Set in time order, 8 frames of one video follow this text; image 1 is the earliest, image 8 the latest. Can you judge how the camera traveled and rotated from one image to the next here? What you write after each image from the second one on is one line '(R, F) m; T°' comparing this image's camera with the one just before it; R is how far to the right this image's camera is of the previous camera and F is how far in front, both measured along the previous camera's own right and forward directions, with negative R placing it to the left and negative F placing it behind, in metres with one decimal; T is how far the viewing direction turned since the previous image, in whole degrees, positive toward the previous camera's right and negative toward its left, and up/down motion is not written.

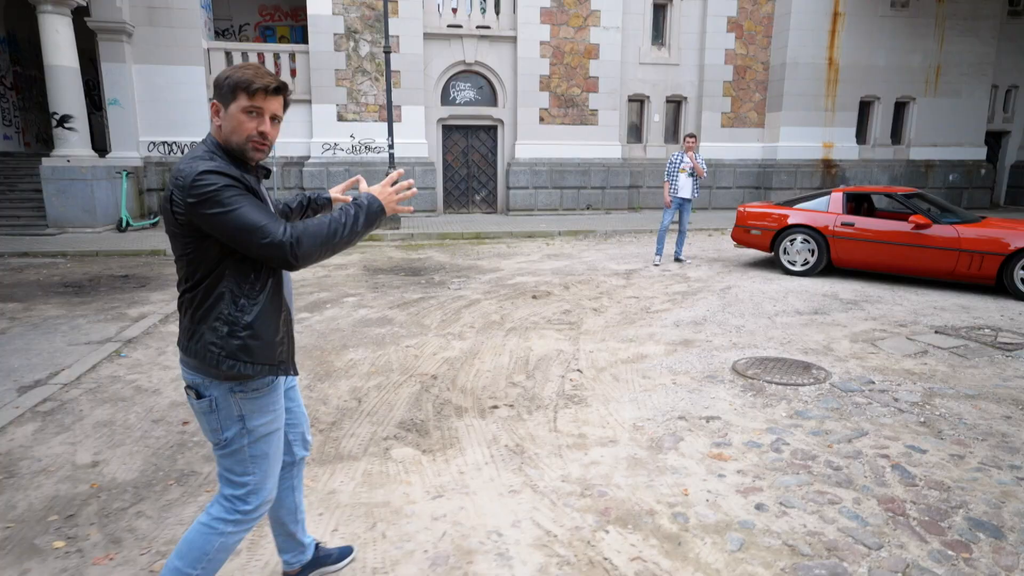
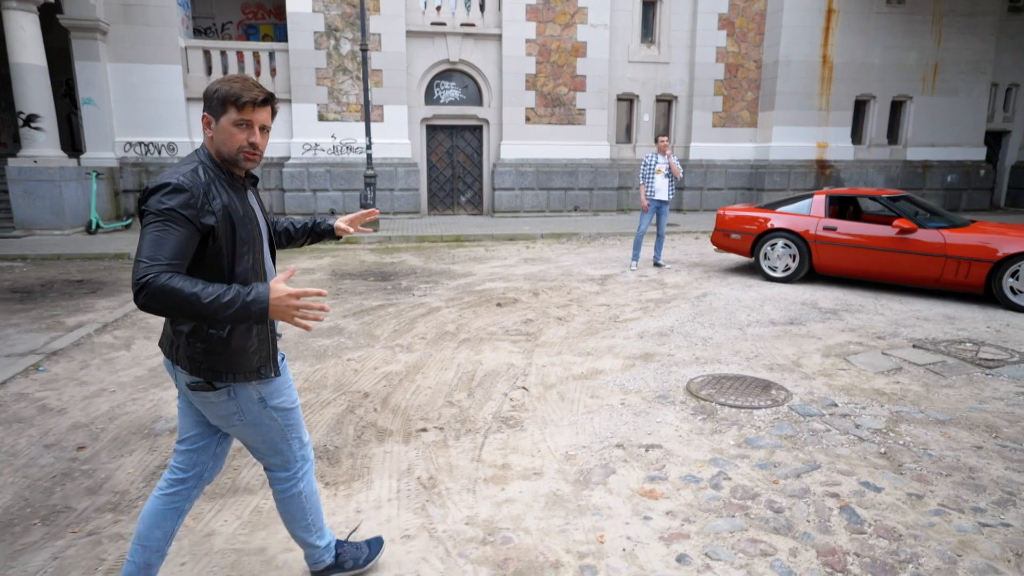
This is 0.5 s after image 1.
(+0.5, +0.4) m; 0°
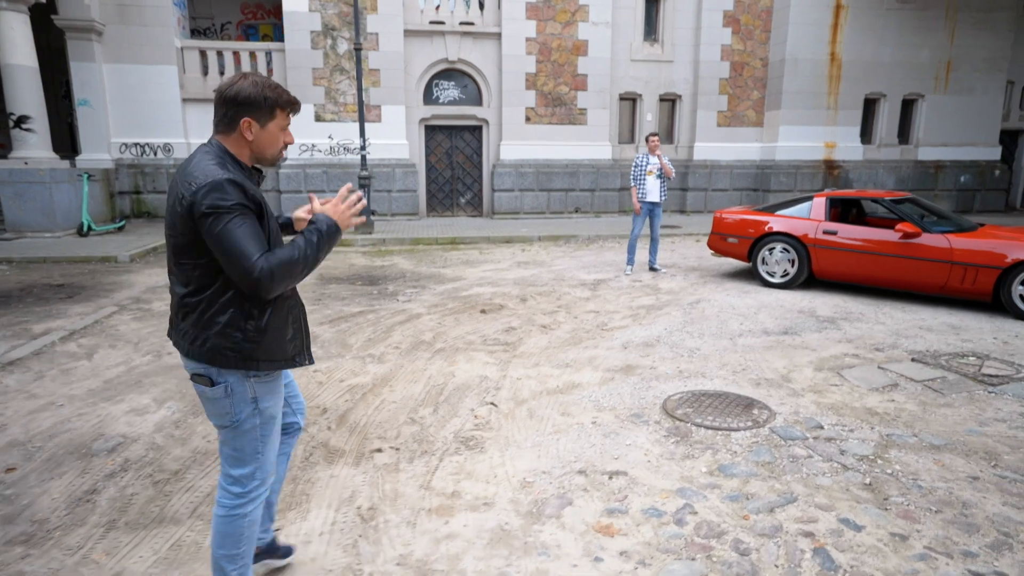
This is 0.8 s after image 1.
(+0.3, +0.3) m; -1°
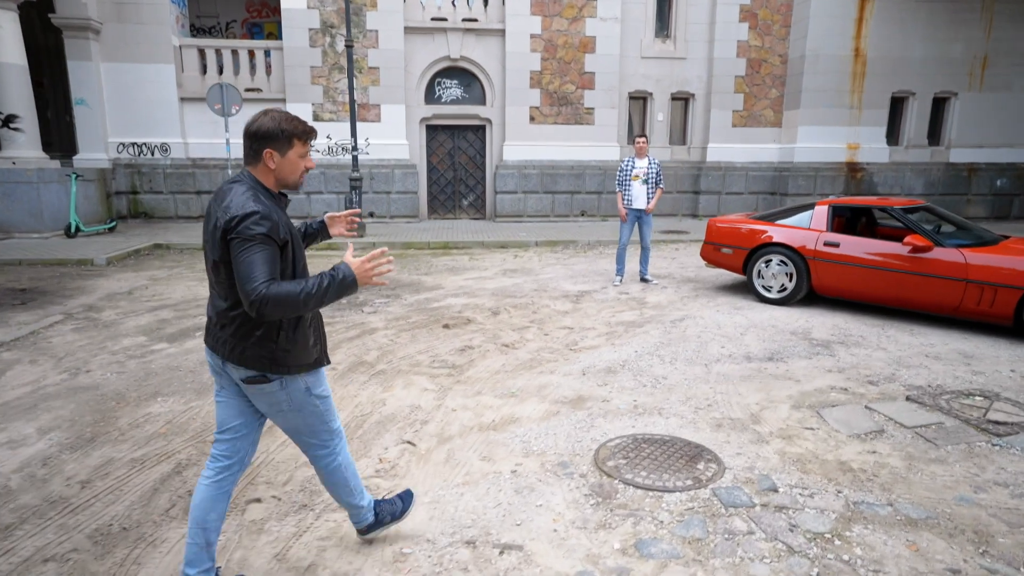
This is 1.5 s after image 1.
(+0.7, +0.6) m; -3°
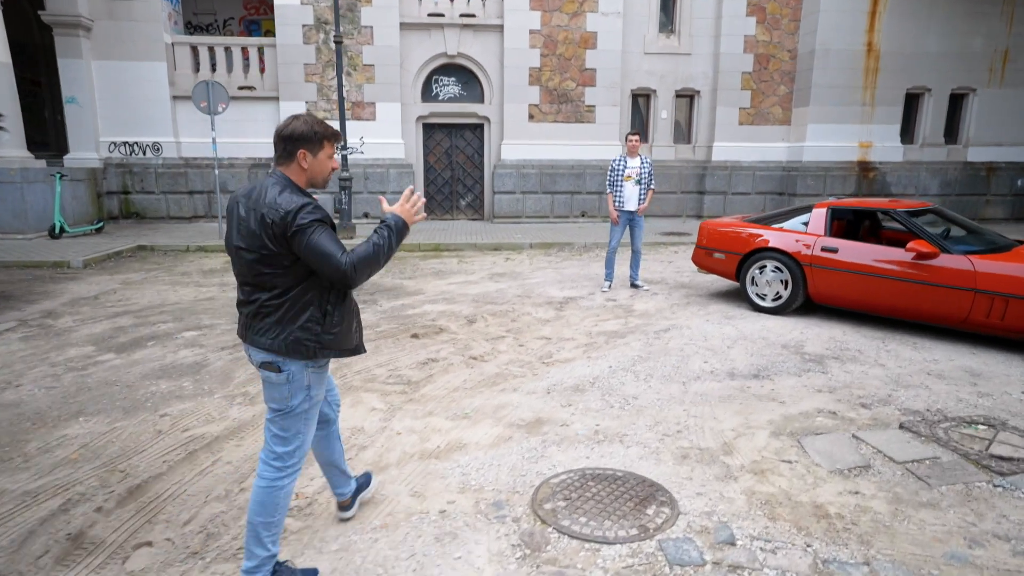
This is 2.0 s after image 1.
(+0.4, +0.4) m; -1°
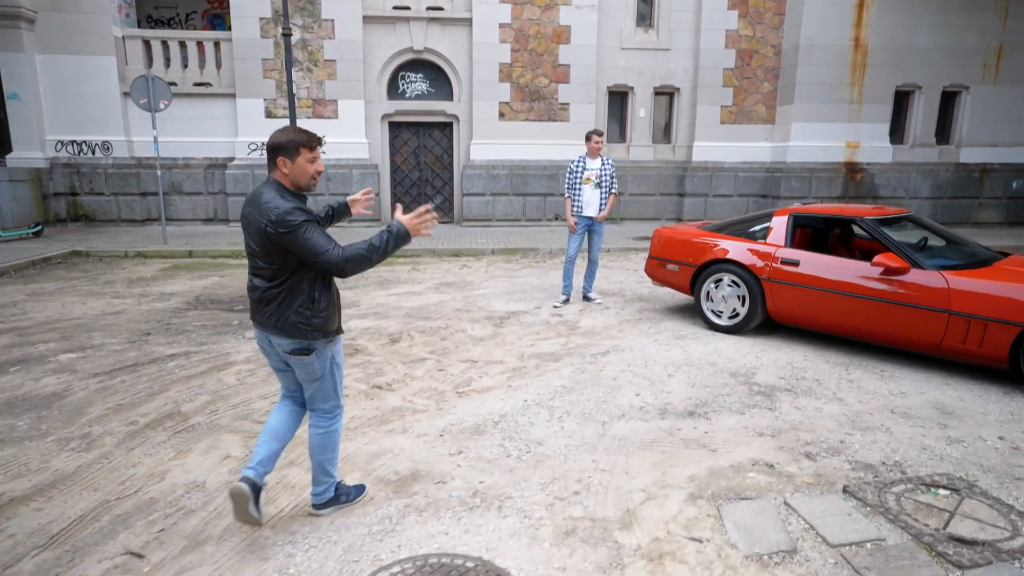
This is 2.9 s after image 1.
(+0.7, +0.7) m; 0°
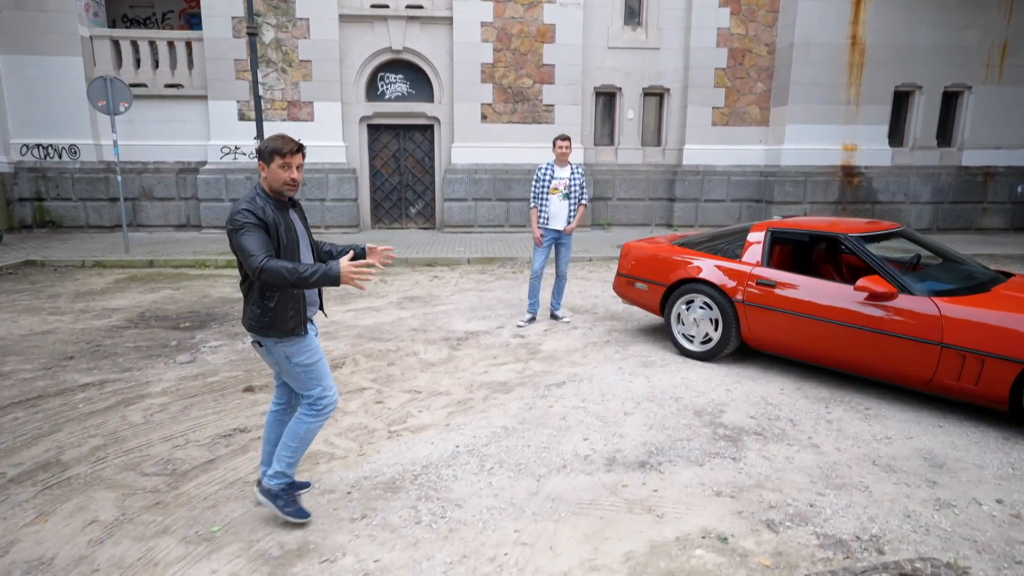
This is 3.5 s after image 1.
(+0.5, +0.5) m; 0°
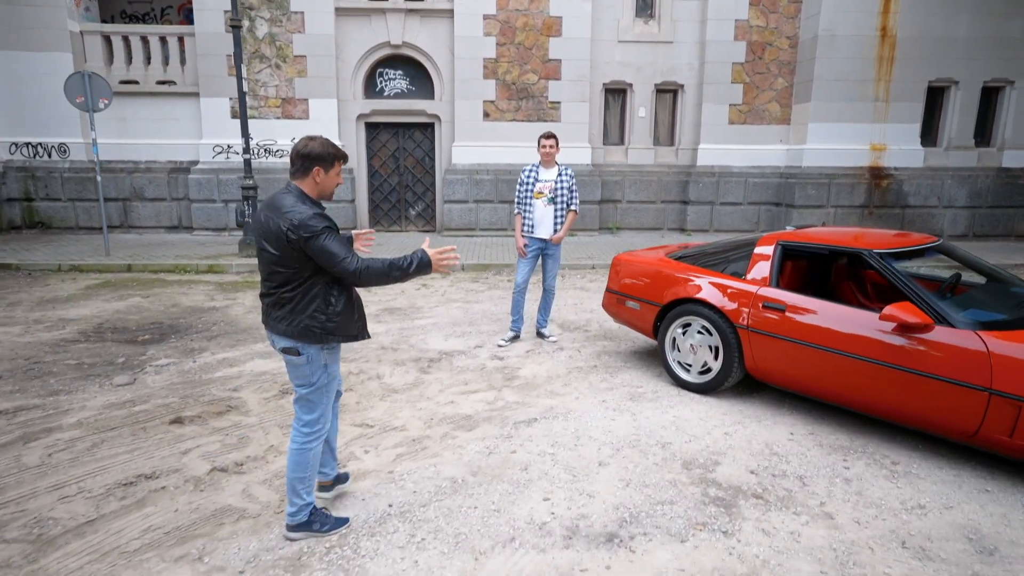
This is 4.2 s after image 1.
(+0.4, +0.7) m; -2°
